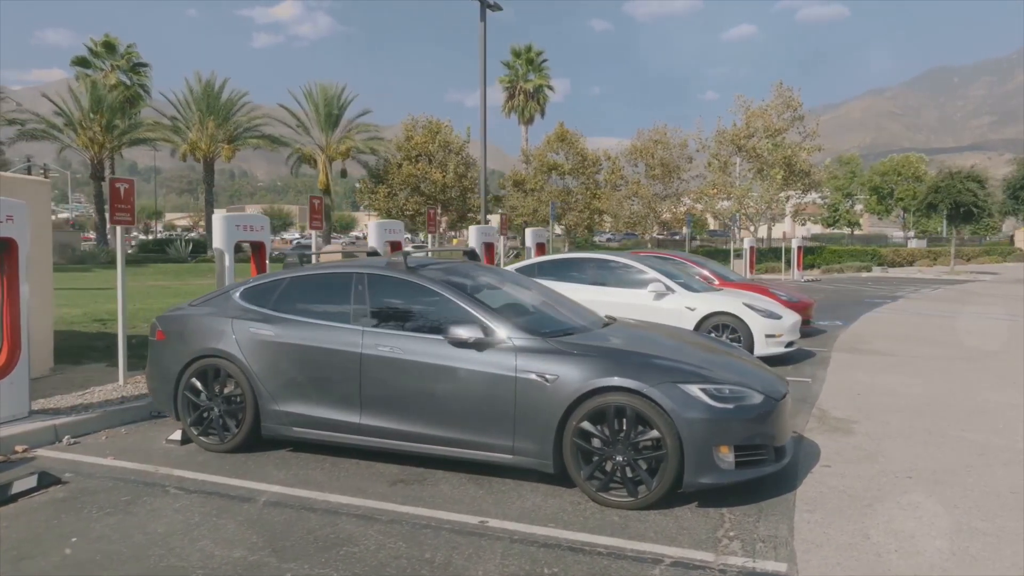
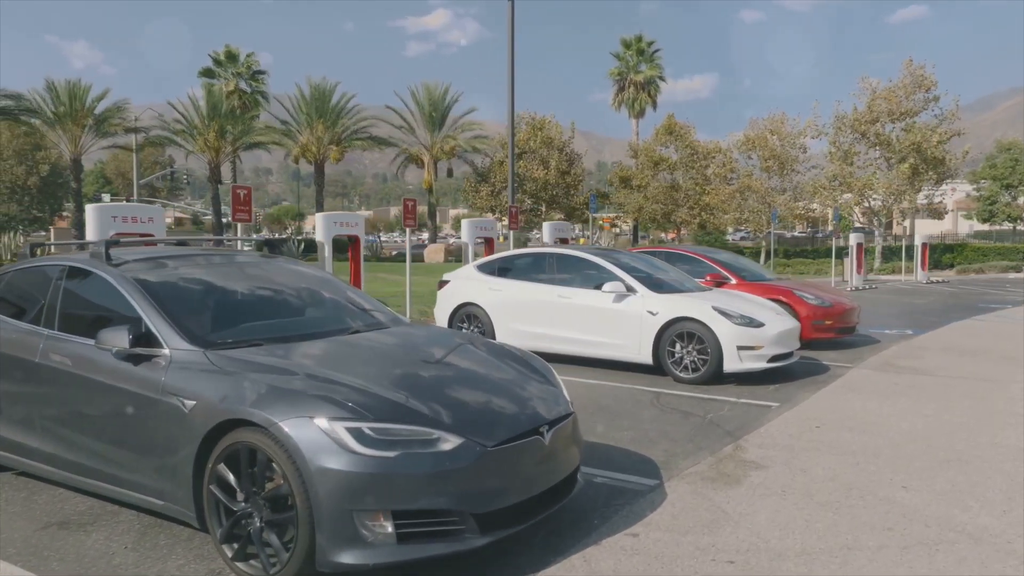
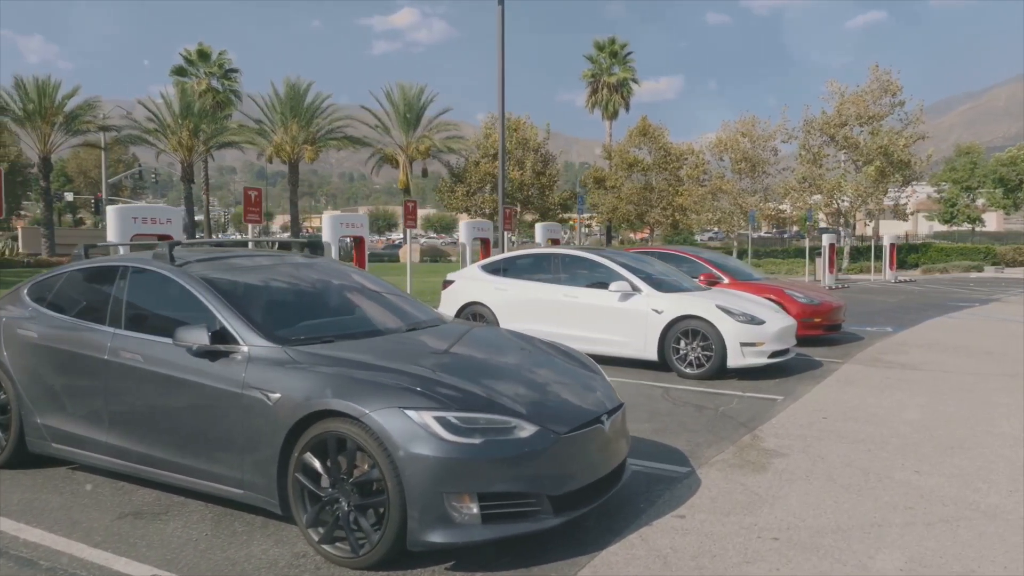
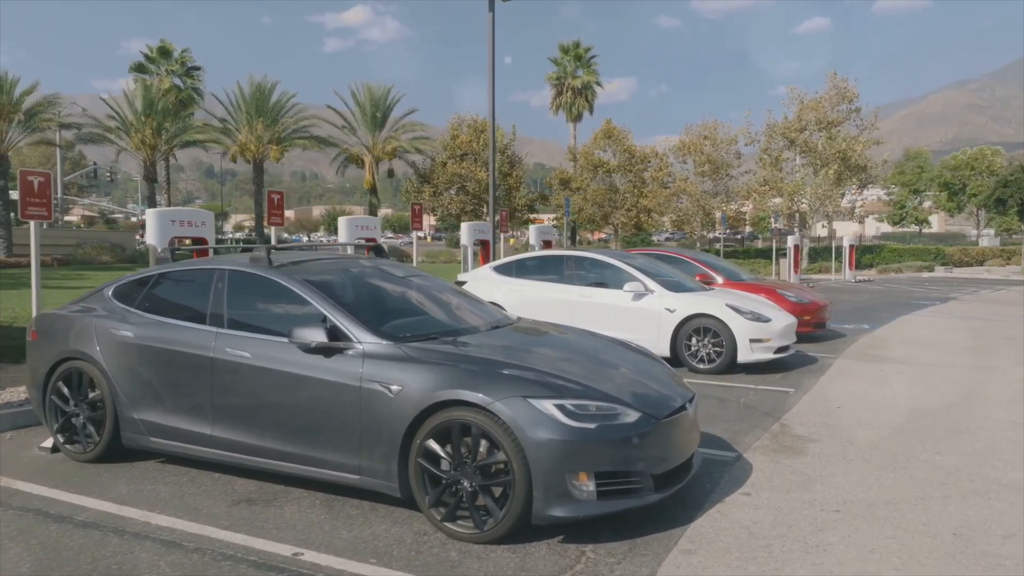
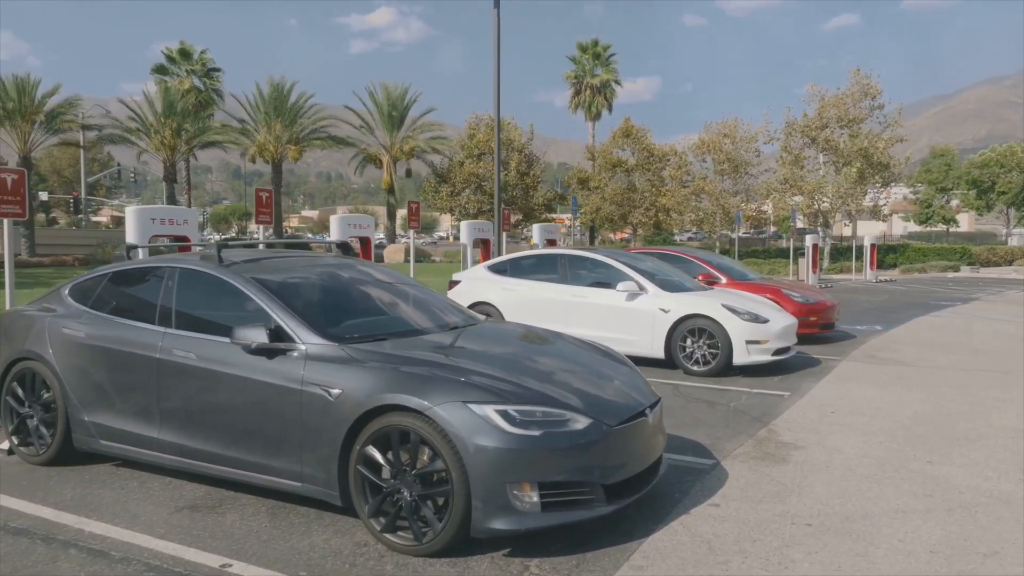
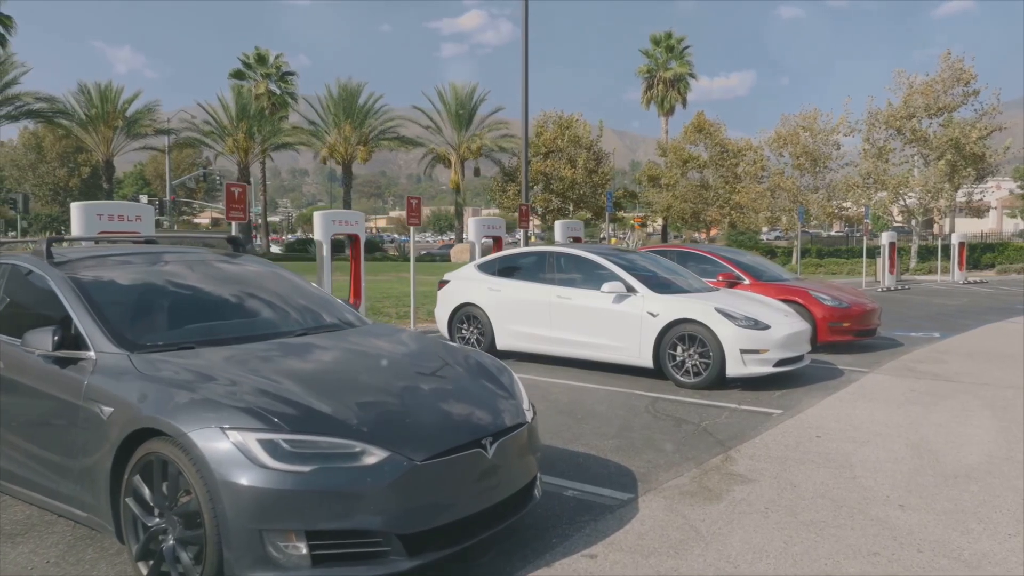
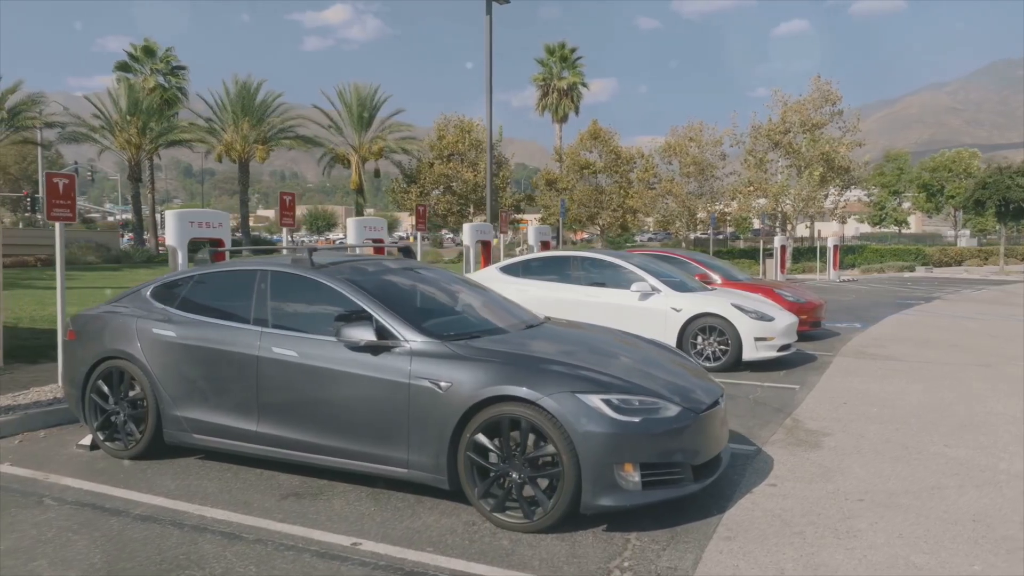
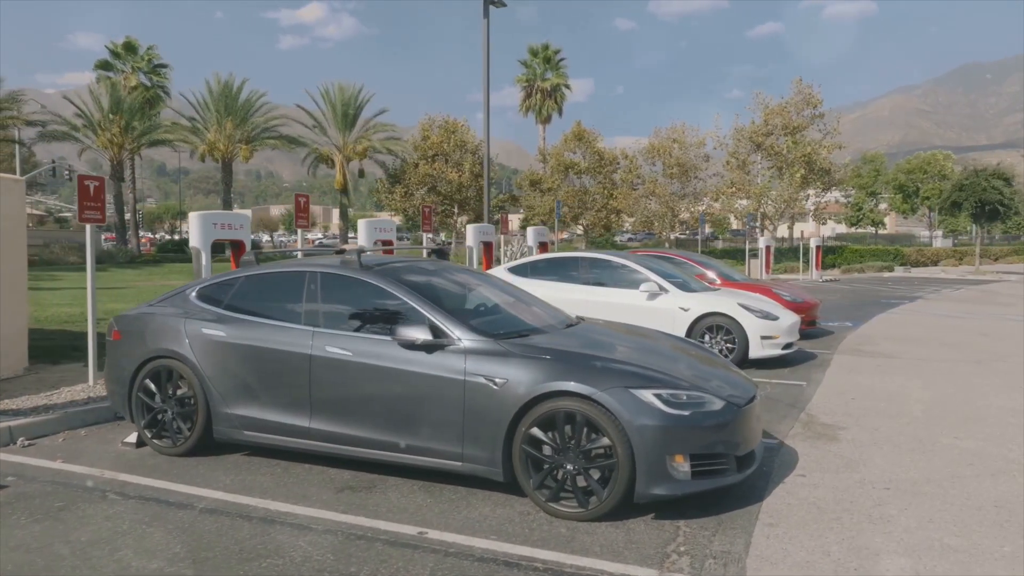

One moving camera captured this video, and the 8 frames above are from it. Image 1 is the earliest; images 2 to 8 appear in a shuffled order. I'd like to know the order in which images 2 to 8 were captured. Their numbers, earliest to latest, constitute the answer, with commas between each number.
8, 7, 4, 5, 3, 2, 6
